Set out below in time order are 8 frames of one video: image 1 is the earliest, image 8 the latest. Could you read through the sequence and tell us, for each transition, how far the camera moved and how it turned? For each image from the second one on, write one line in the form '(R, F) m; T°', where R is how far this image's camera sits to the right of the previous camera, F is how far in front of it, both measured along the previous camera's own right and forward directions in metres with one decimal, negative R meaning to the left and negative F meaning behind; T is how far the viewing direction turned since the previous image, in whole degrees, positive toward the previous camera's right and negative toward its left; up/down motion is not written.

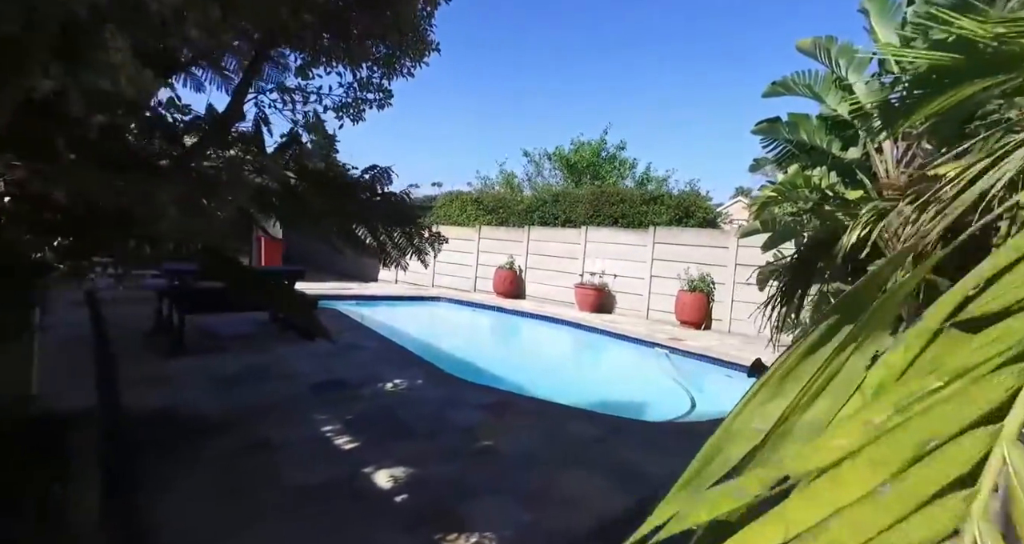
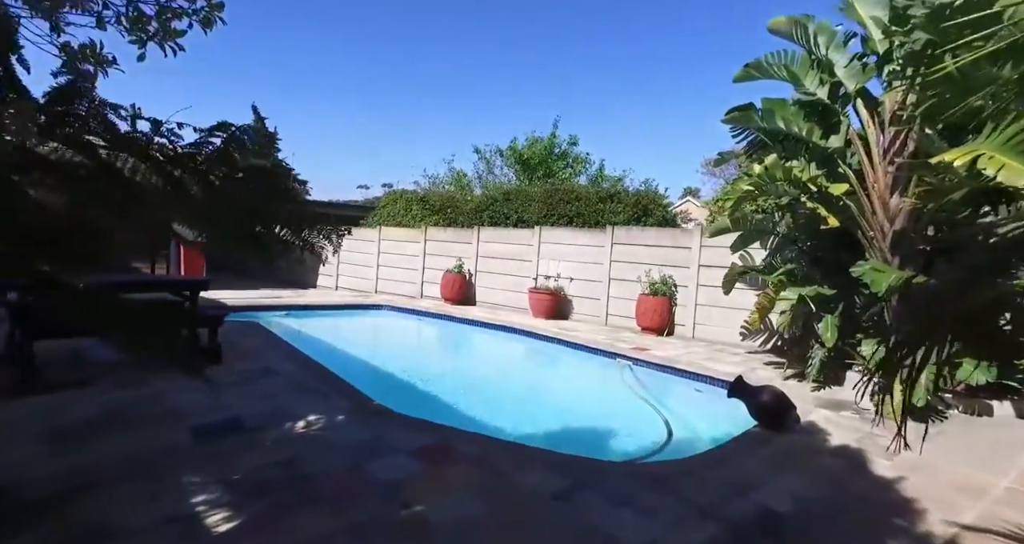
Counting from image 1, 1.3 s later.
(+0.1, +0.8) m; +5°
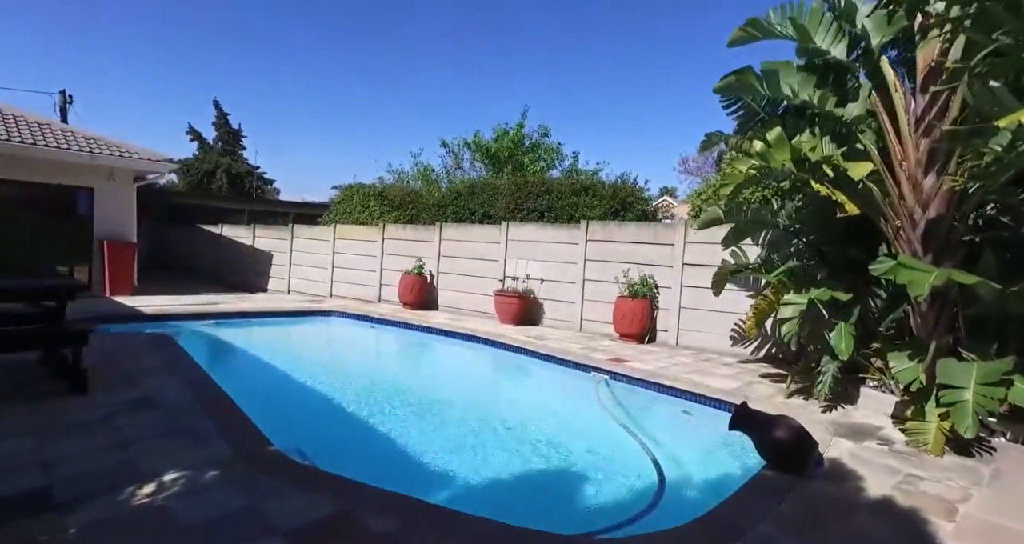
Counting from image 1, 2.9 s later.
(+0.2, +1.0) m; +2°
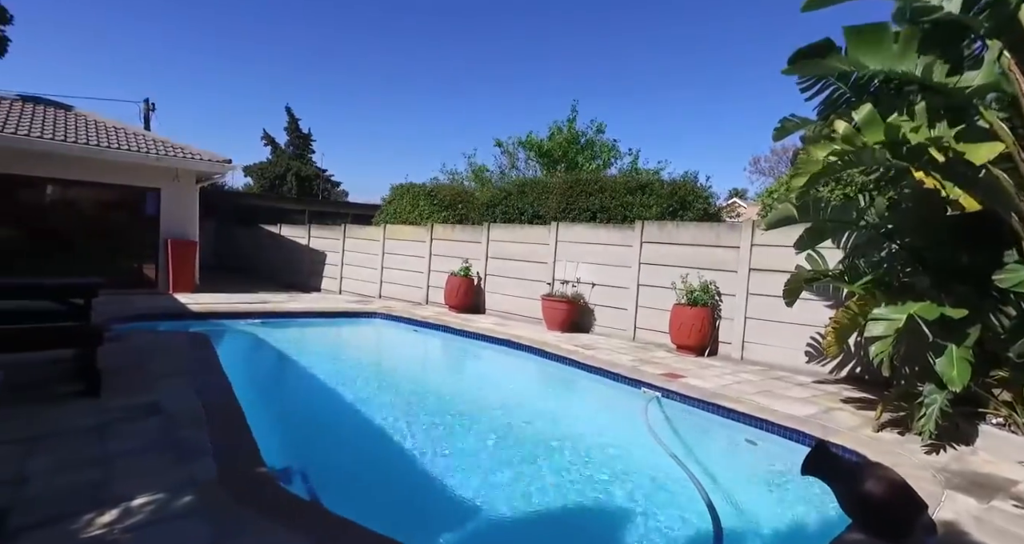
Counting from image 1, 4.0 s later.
(+0.2, +0.5) m; -6°
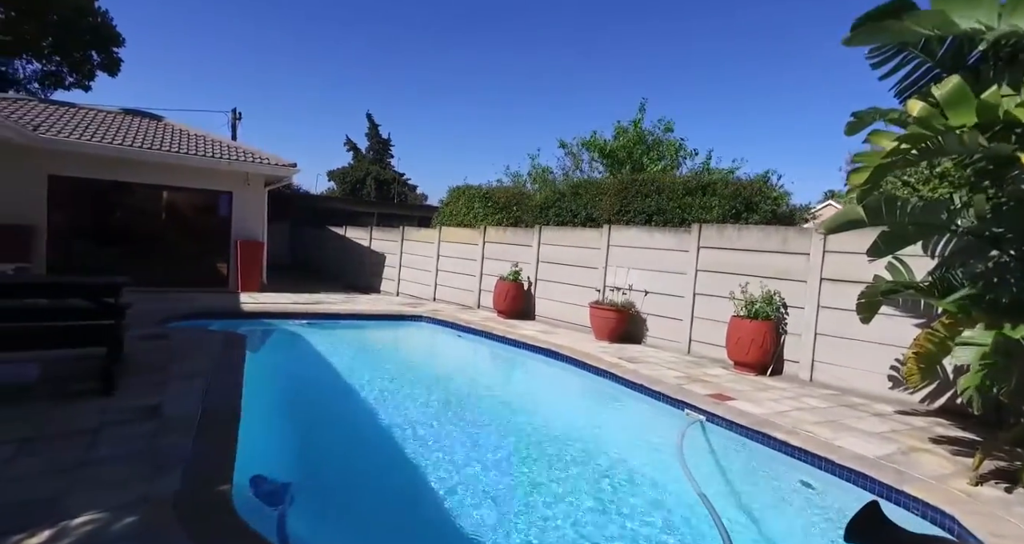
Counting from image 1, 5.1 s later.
(+0.5, +0.4) m; -8°
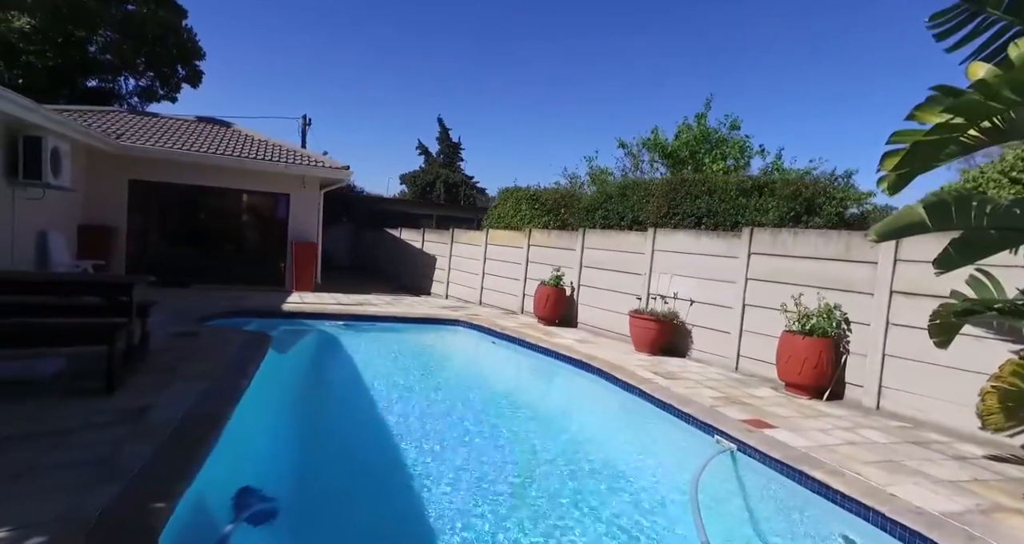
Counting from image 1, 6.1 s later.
(+0.5, +0.4) m; -8°
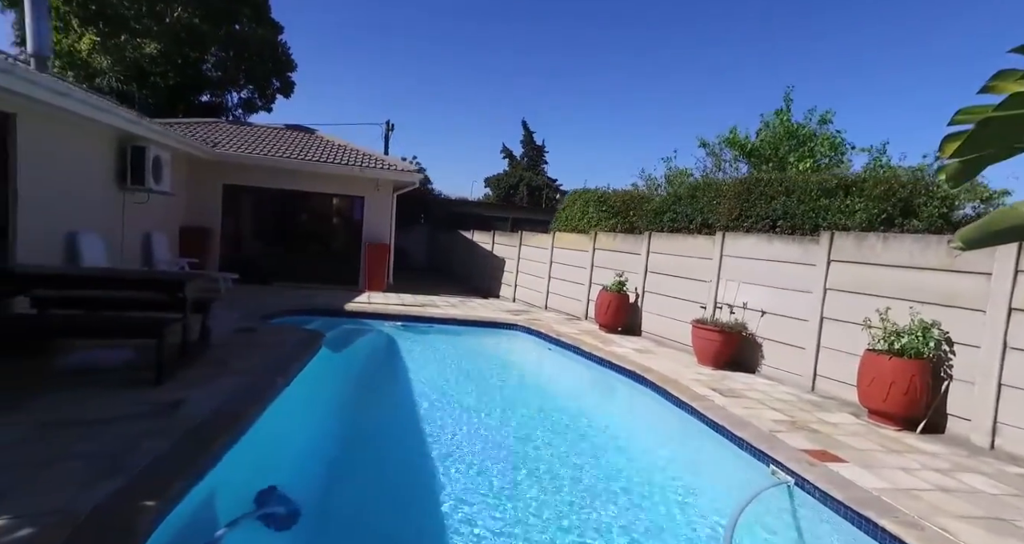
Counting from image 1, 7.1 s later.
(+0.4, +0.3) m; -9°
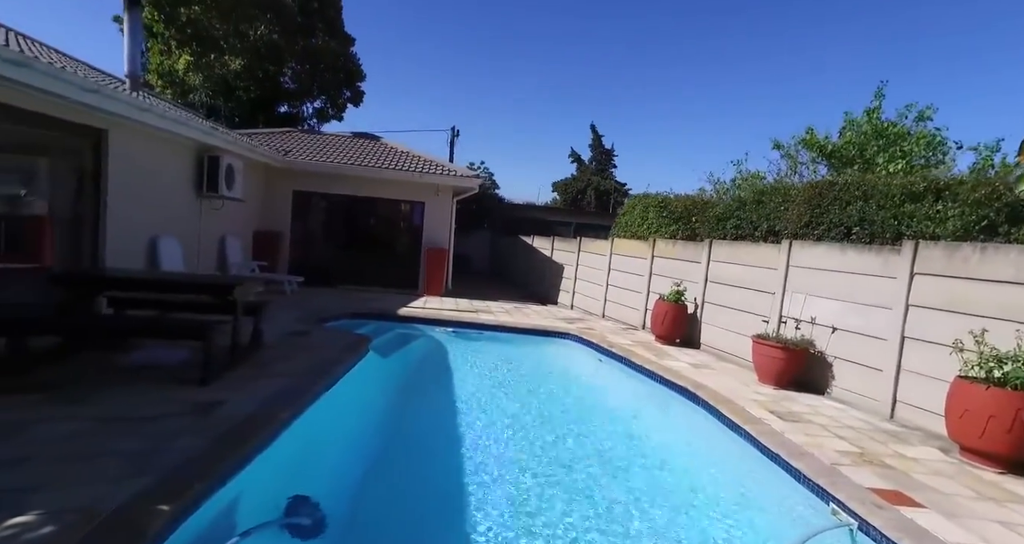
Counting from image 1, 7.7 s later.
(+0.3, +0.2) m; -7°
